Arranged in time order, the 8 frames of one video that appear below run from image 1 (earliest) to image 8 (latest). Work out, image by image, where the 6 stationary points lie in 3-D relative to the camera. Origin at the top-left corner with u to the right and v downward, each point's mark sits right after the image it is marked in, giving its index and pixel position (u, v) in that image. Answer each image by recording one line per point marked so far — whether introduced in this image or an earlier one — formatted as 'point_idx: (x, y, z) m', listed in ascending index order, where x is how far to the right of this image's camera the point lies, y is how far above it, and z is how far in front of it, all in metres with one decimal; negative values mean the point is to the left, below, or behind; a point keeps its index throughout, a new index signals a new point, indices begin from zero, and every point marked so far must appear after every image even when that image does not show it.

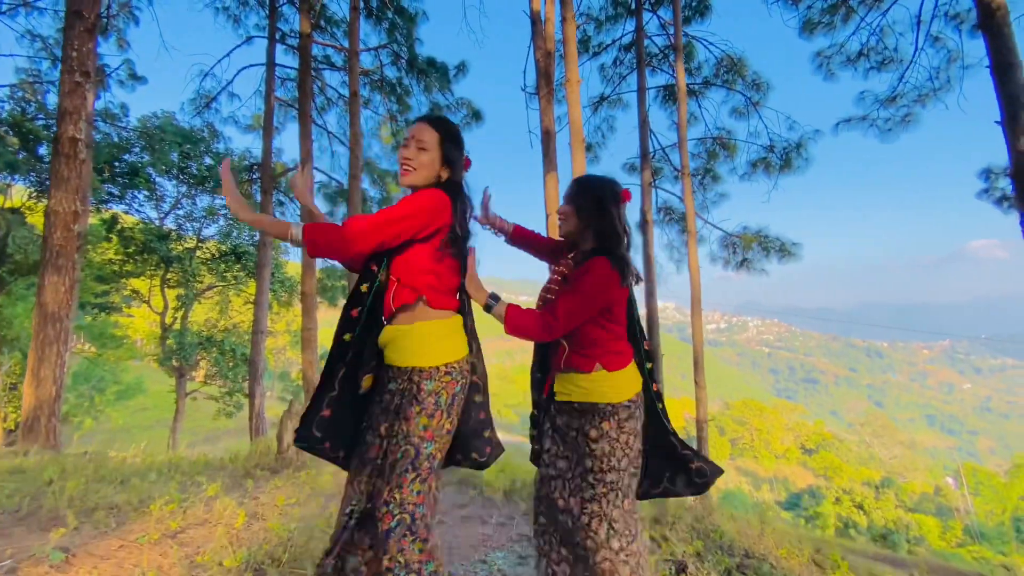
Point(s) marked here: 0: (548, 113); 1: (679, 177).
0: (+0.8, +3.0, +8.2) m
1: (+3.5, +2.2, +9.5) m
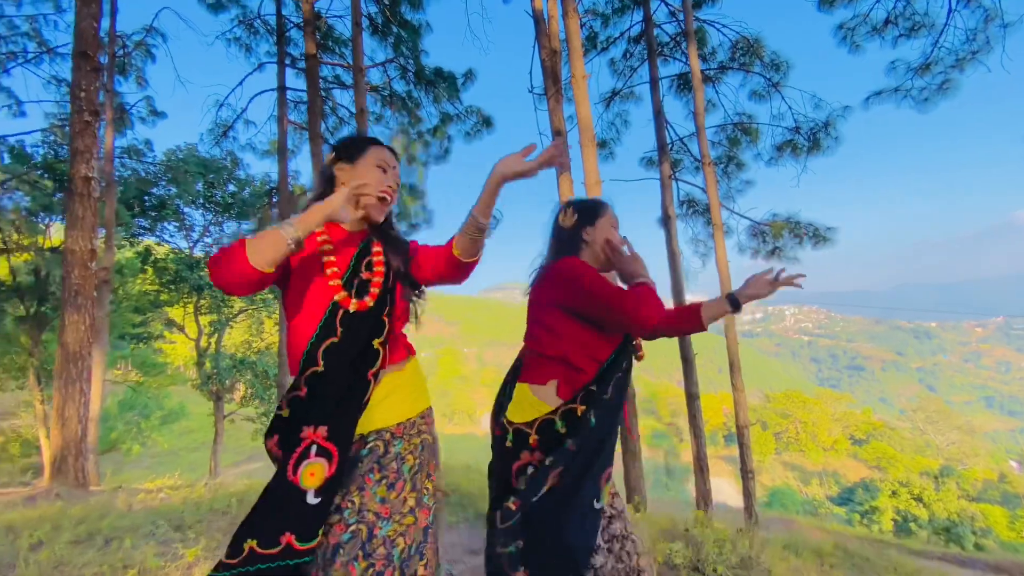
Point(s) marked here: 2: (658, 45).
0: (+0.9, +2.9, +7.8) m
1: (+3.7, +2.3, +9.0) m
2: (+3.2, +5.1, +10.0) m
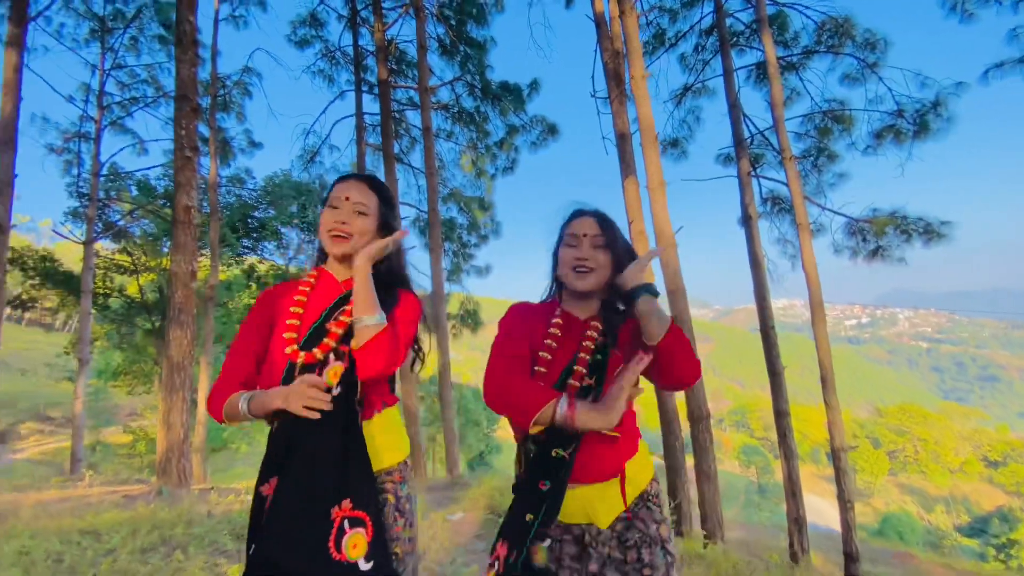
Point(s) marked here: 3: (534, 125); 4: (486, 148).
0: (+1.8, +2.7, +7.5) m
1: (+4.7, +2.2, +8.2) m
2: (+4.4, +4.9, +9.3) m
3: (+0.5, +3.2, +9.4) m
4: (-0.4, +2.8, +9.6) m
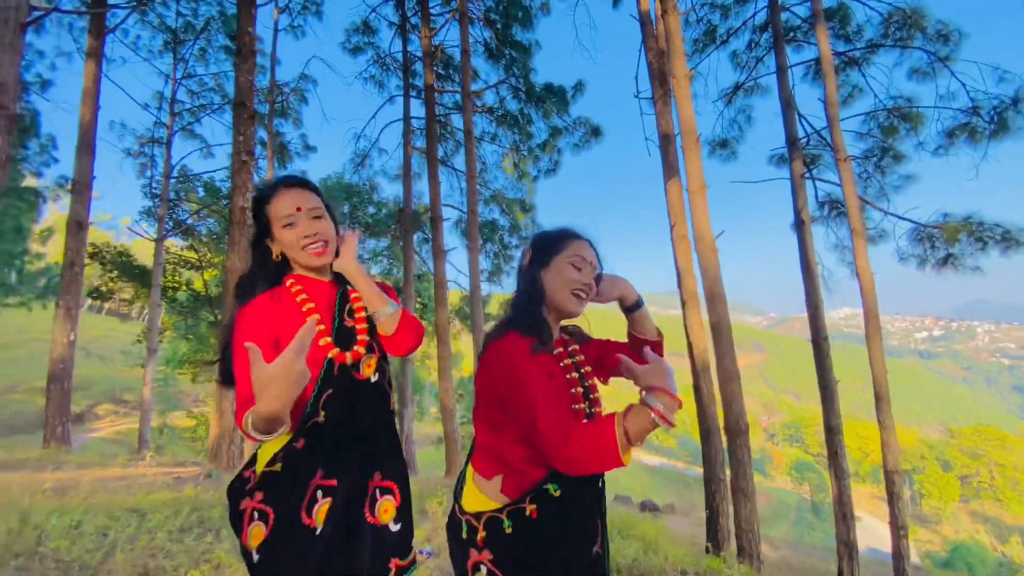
0: (+2.3, +2.6, +7.3) m
1: (+5.3, +2.0, +7.8) m
2: (+5.1, +4.8, +8.9) m
3: (+1.3, +3.1, +9.3) m
4: (+0.3, +2.8, +9.6) m
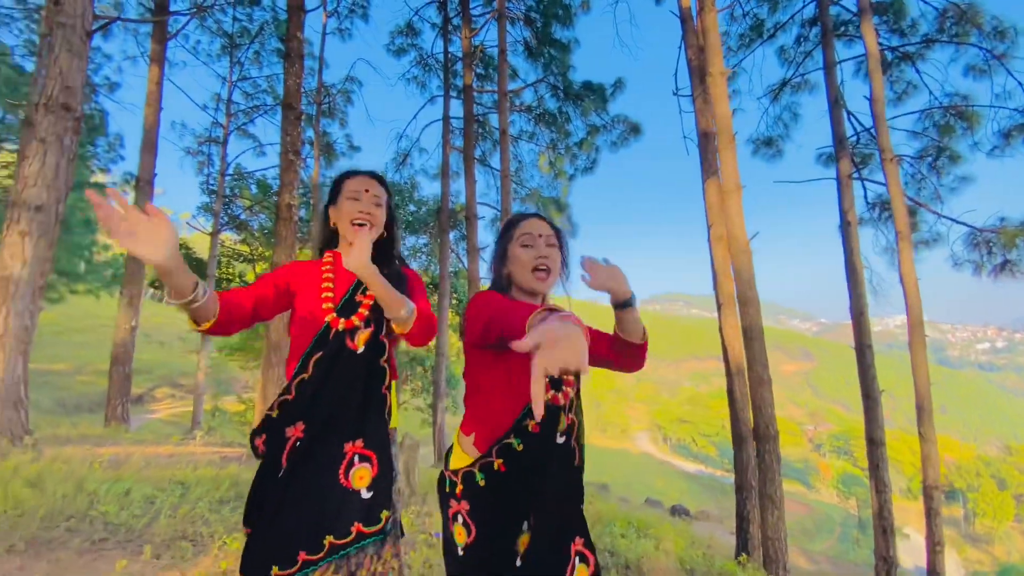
0: (+2.8, +2.6, +7.2) m
1: (+5.8, +1.9, +7.4) m
2: (+5.8, +4.7, +8.6) m
3: (+2.0, +3.1, +9.3) m
4: (+1.0, +2.8, +9.7) m
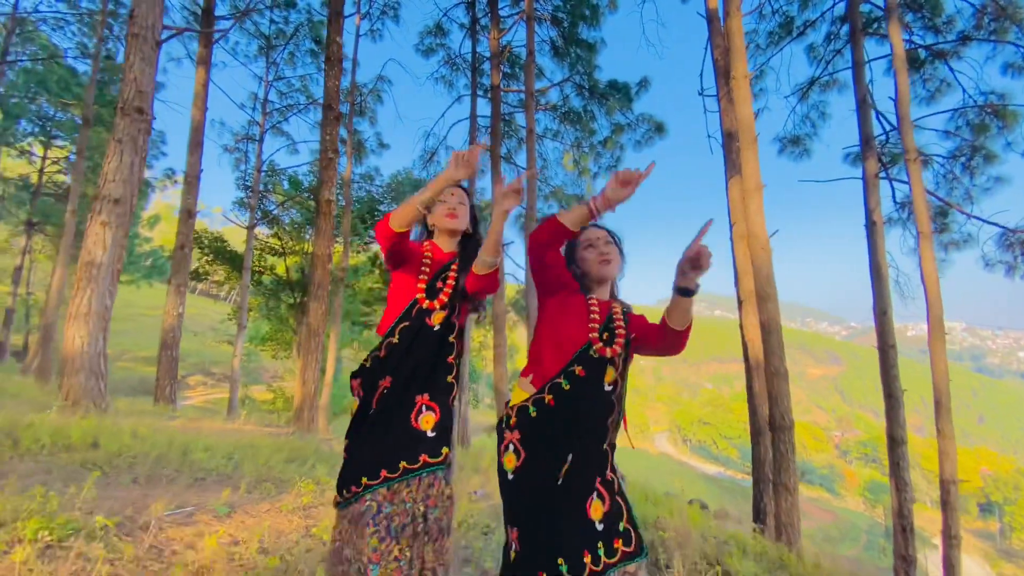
0: (+3.3, +2.7, +7.5) m
1: (+6.3, +2.0, +7.6) m
2: (+6.4, +4.8, +8.7) m
3: (+2.5, +3.2, +9.6) m
4: (+1.6, +2.9, +10.0) m
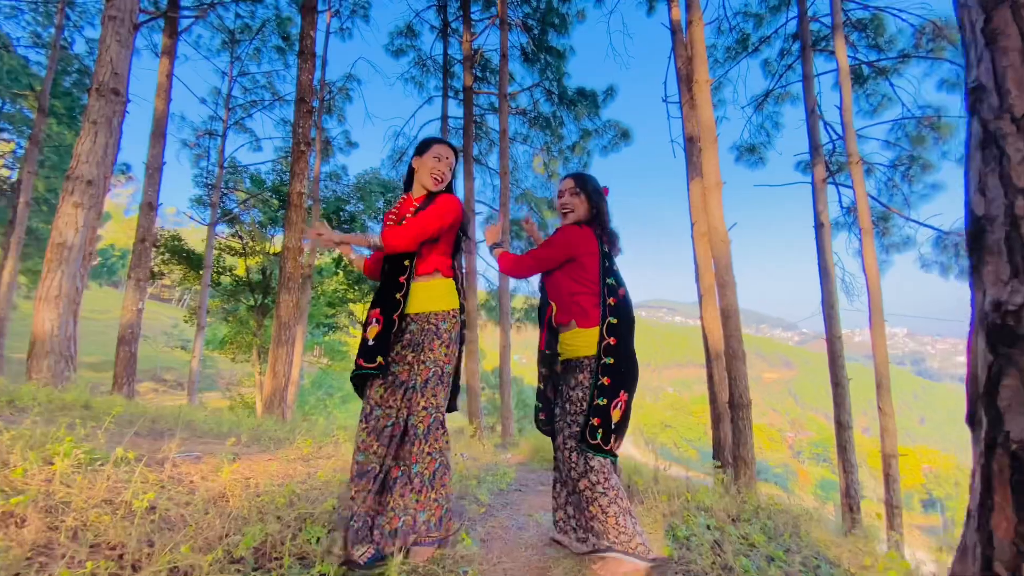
0: (+2.9, +2.8, +8.0) m
1: (+5.9, +2.1, +8.3) m
2: (+5.9, +4.9, +9.5) m
3: (+2.0, +3.4, +10.1) m
4: (+1.0, +3.1, +10.4) m
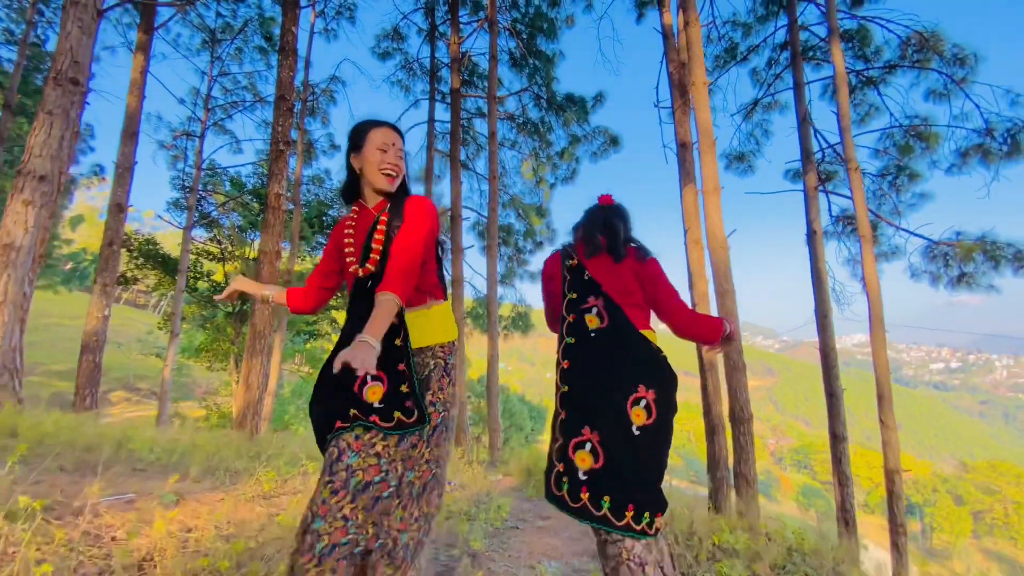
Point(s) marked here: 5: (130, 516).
0: (+2.8, +2.7, +7.7) m
1: (+5.8, +2.0, +8.1) m
2: (+5.7, +4.7, +9.3) m
3: (+1.8, +3.2, +9.8) m
4: (+0.8, +2.9, +10.1) m
5: (-1.7, -1.0, +2.1) m
